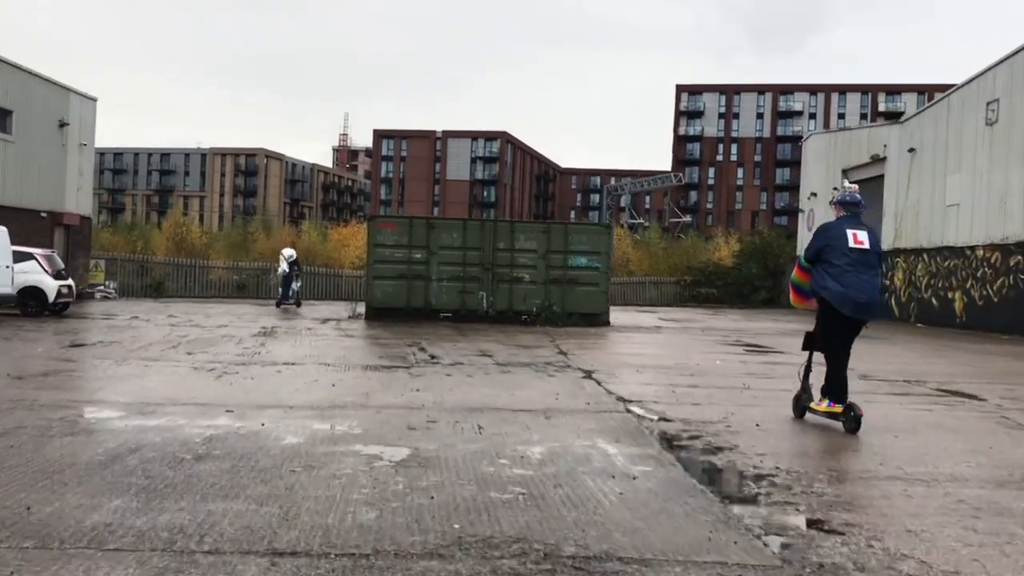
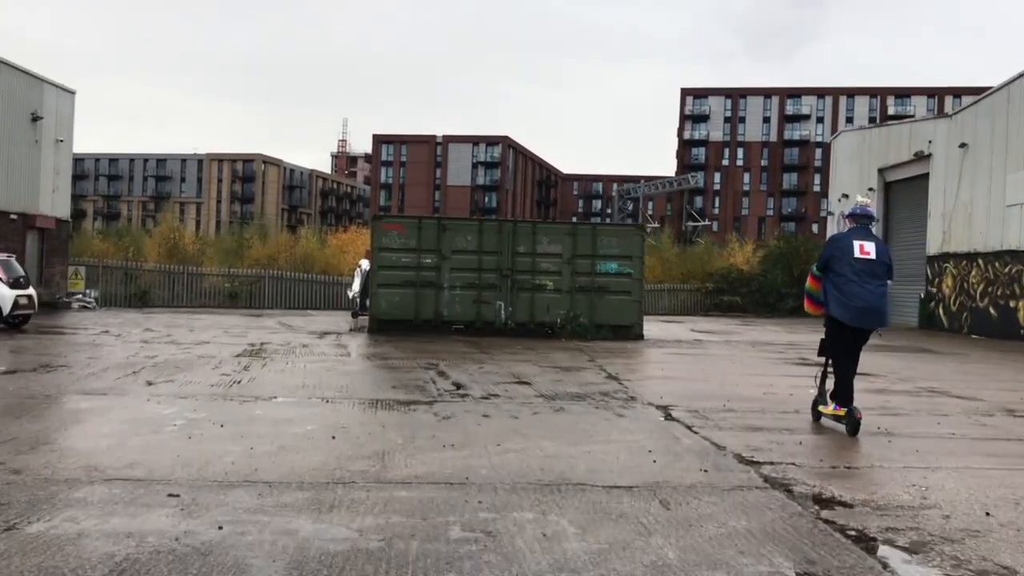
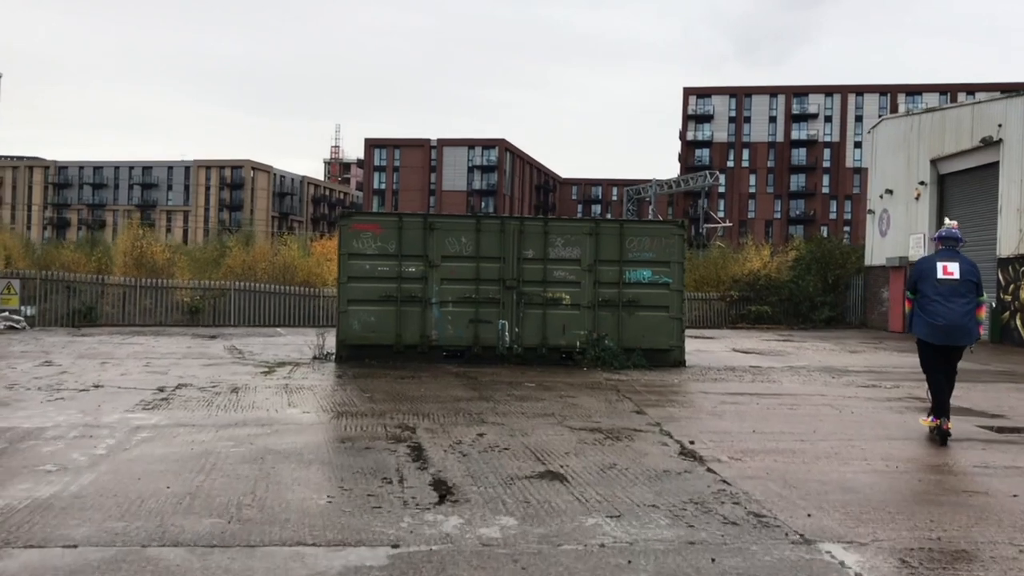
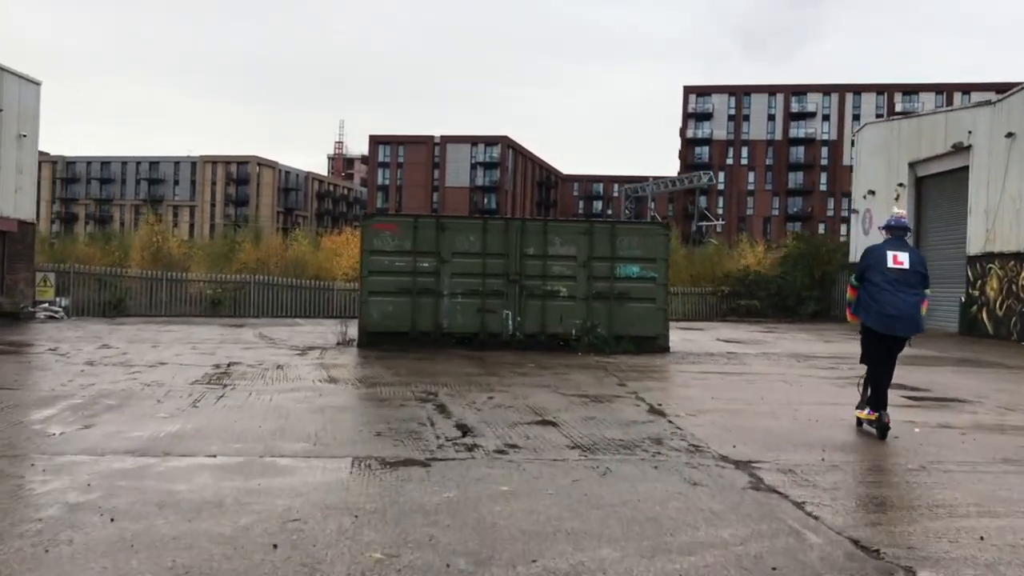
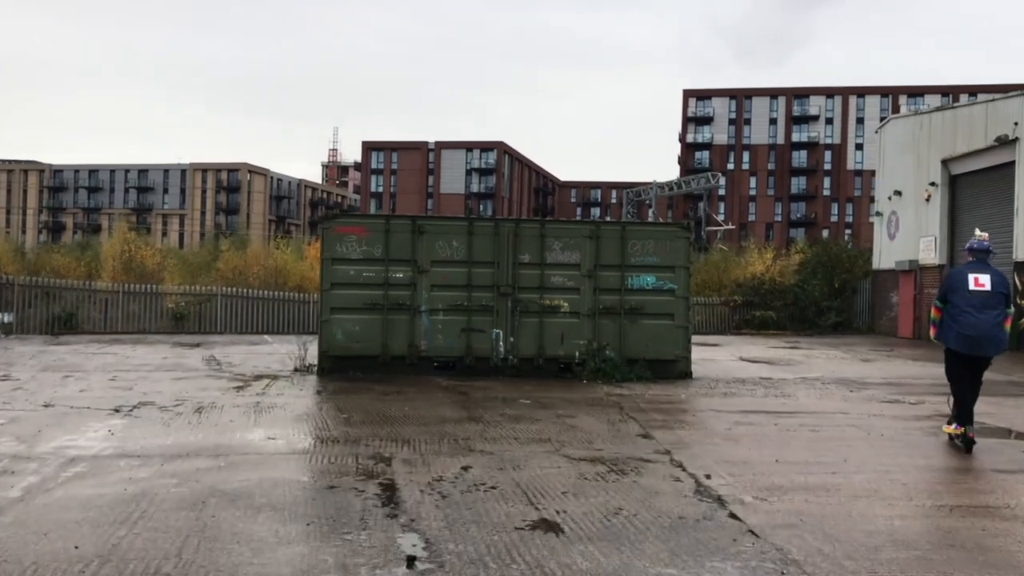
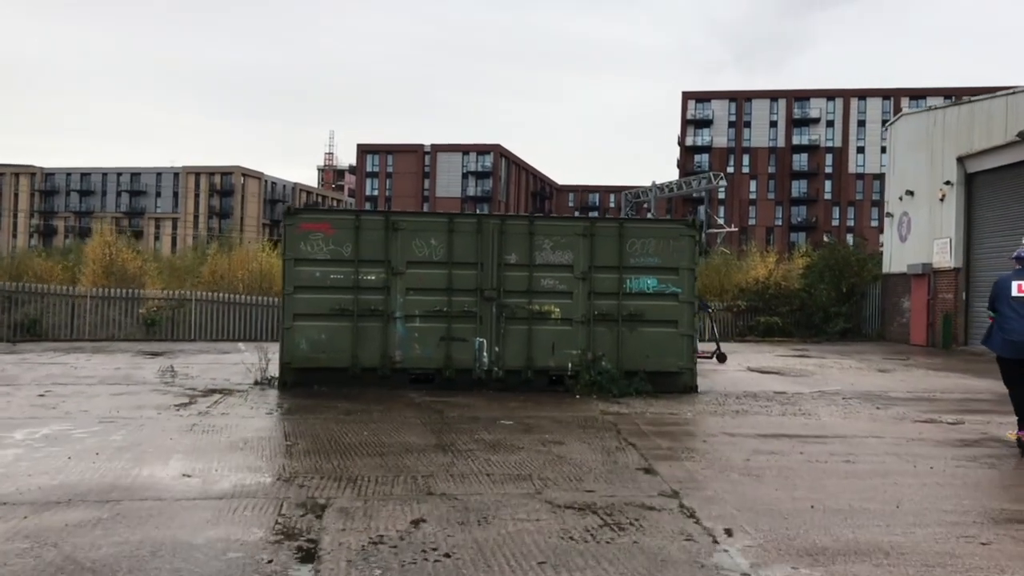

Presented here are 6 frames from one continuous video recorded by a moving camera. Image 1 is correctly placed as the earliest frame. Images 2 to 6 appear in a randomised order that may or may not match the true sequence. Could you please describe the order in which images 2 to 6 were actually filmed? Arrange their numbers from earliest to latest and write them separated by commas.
2, 4, 3, 5, 6
